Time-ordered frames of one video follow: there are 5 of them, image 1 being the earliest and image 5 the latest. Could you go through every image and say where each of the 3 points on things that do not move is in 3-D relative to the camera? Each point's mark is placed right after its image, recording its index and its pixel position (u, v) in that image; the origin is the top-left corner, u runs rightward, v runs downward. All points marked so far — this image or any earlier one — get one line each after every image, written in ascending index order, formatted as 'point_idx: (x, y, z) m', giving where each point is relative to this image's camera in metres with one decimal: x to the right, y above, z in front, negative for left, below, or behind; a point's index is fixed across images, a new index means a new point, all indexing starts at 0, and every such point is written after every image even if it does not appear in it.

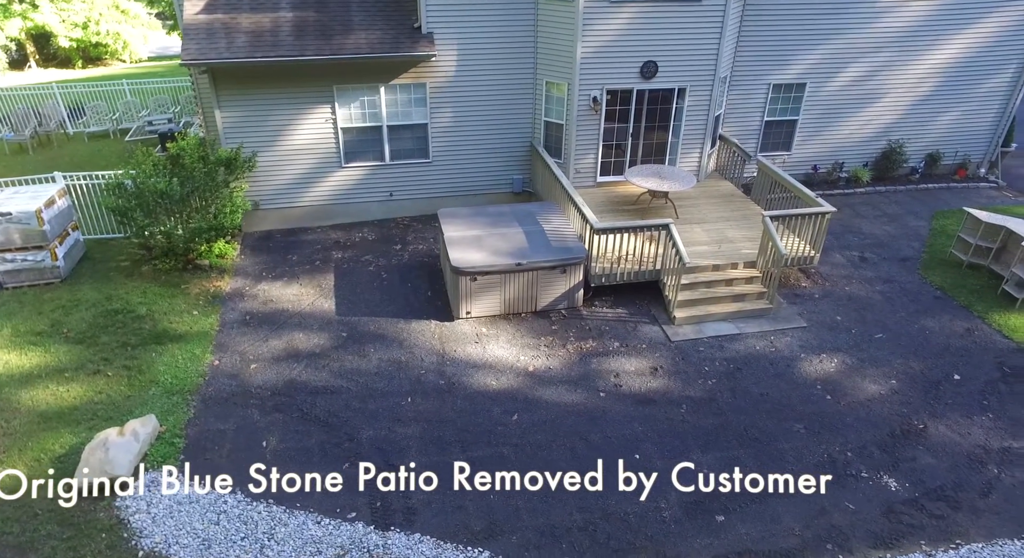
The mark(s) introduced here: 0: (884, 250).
0: (+6.6, +0.5, +10.7) m
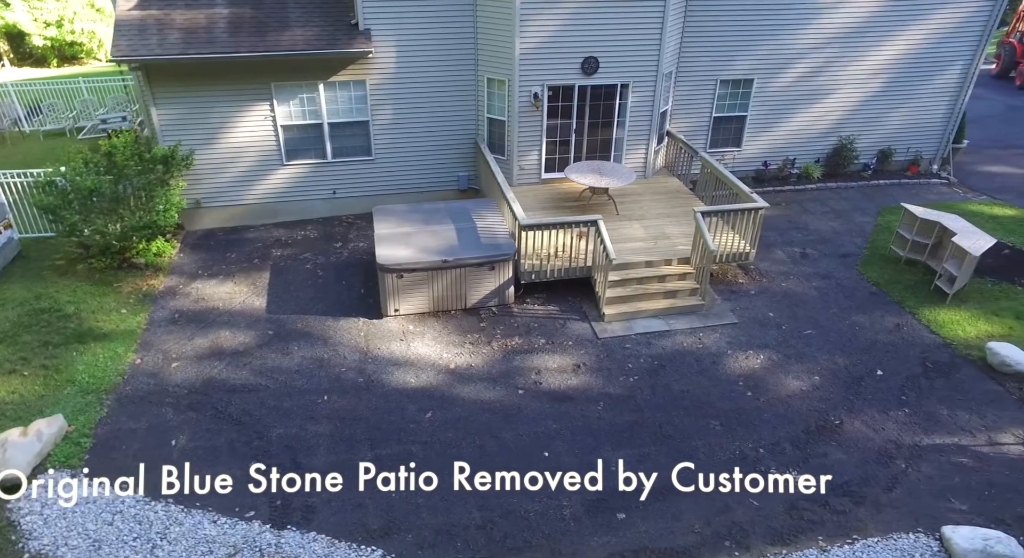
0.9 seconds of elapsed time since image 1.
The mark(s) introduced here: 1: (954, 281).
0: (+5.5, +0.6, +10.7) m
1: (+6.9, 0.0, +9.0) m
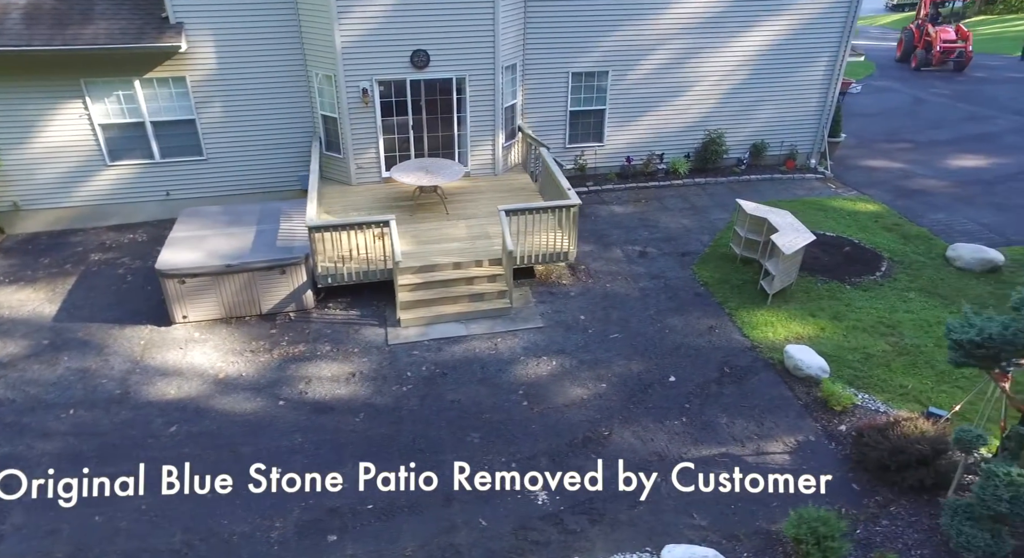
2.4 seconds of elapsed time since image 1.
0: (+2.7, +0.6, +10.3) m
1: (+4.0, 0.0, +8.6) m
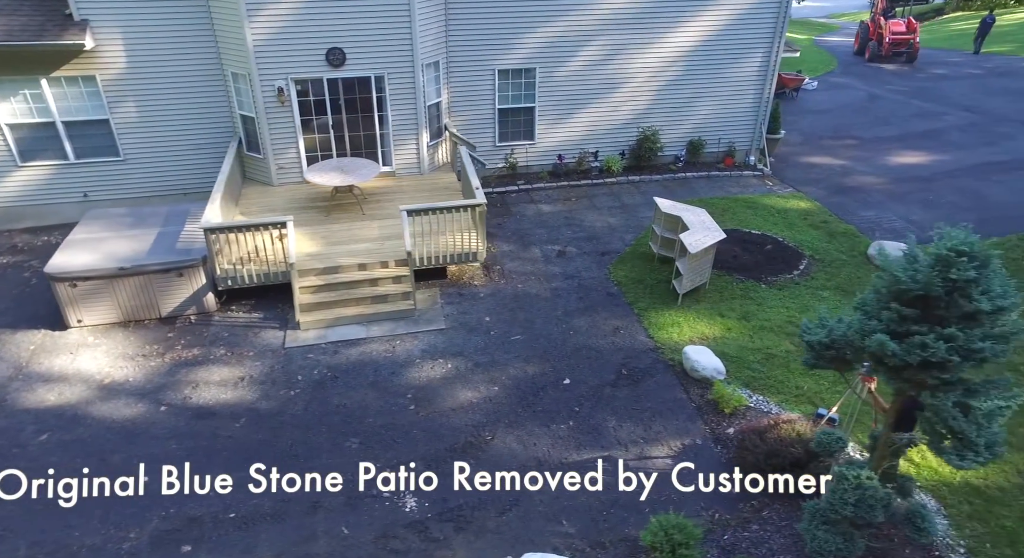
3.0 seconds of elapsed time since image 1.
0: (+1.3, +0.6, +10.2) m
1: (+2.7, 0.0, +8.5) m
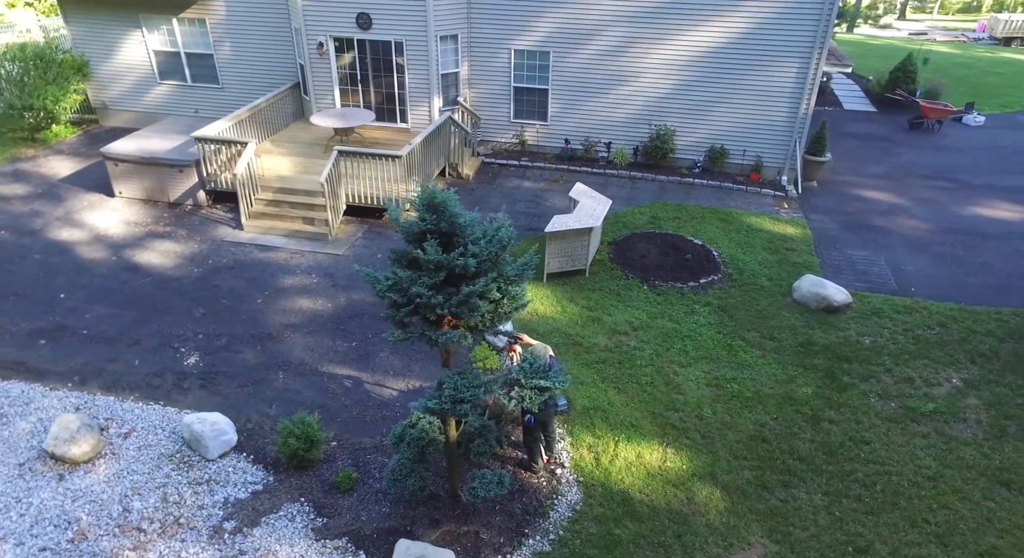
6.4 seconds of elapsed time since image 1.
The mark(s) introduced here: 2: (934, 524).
0: (+0.3, +1.1, +10.5) m
1: (+0.8, +0.3, +8.5) m
2: (+3.5, -2.1, +5.1) m
